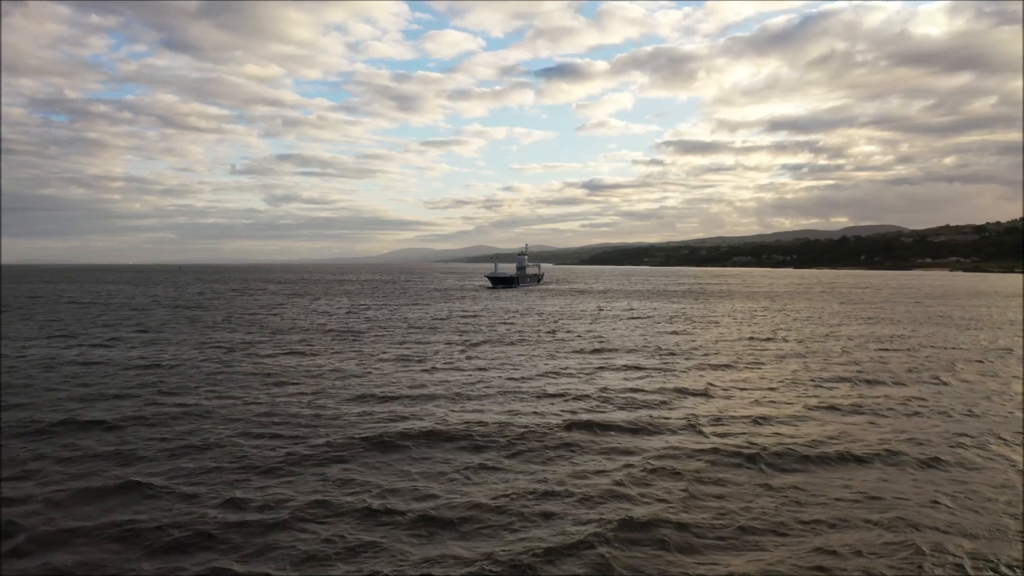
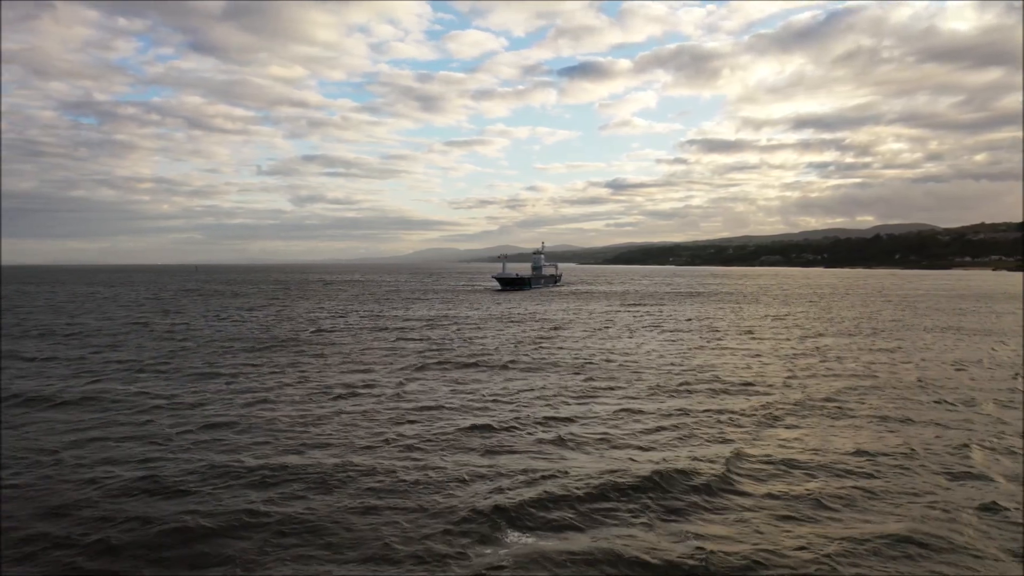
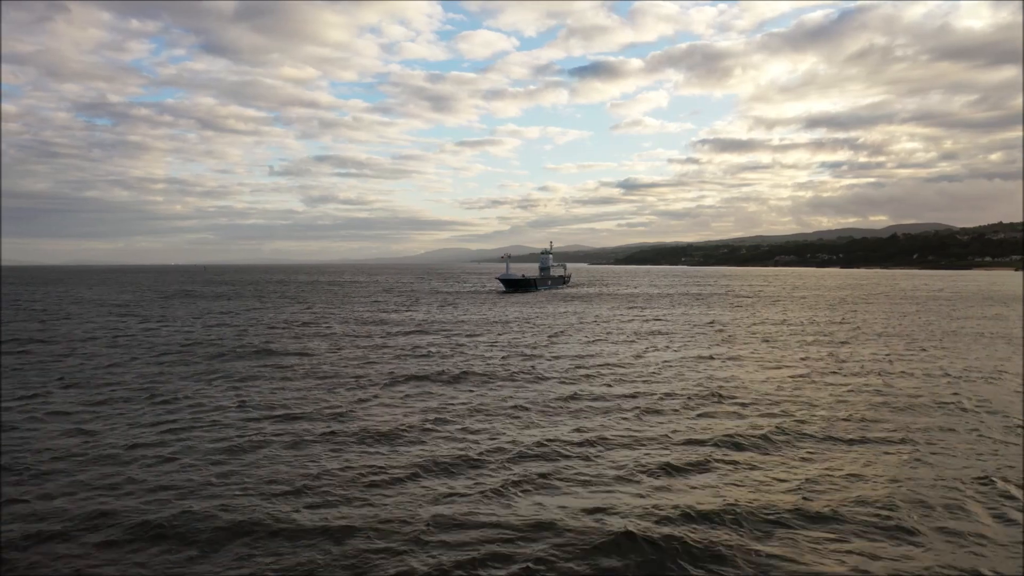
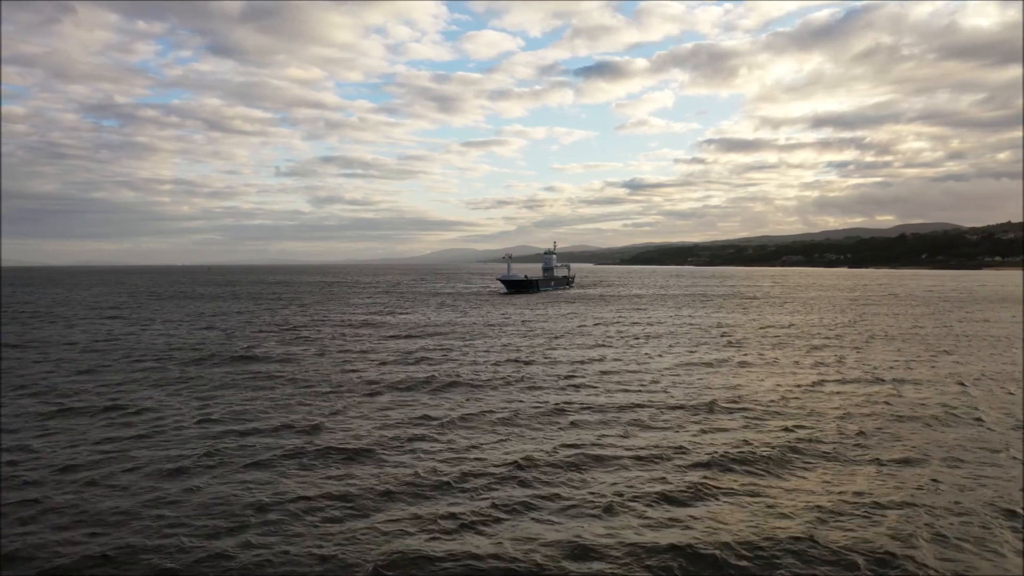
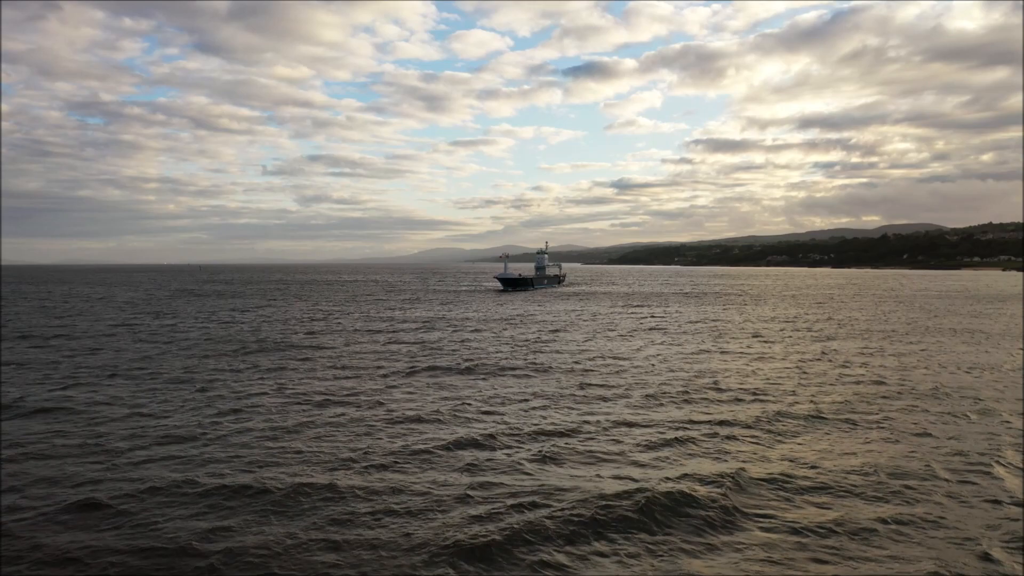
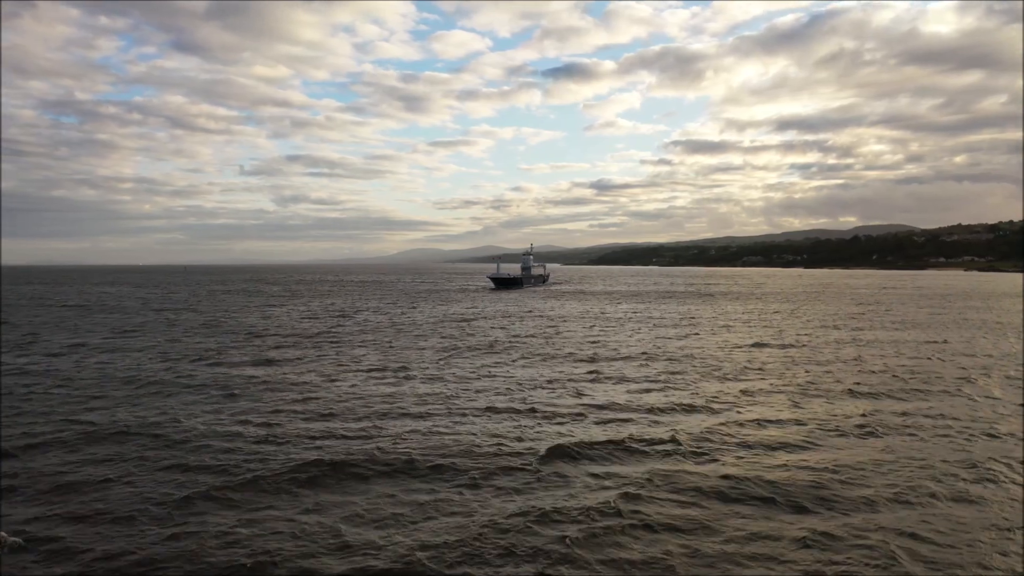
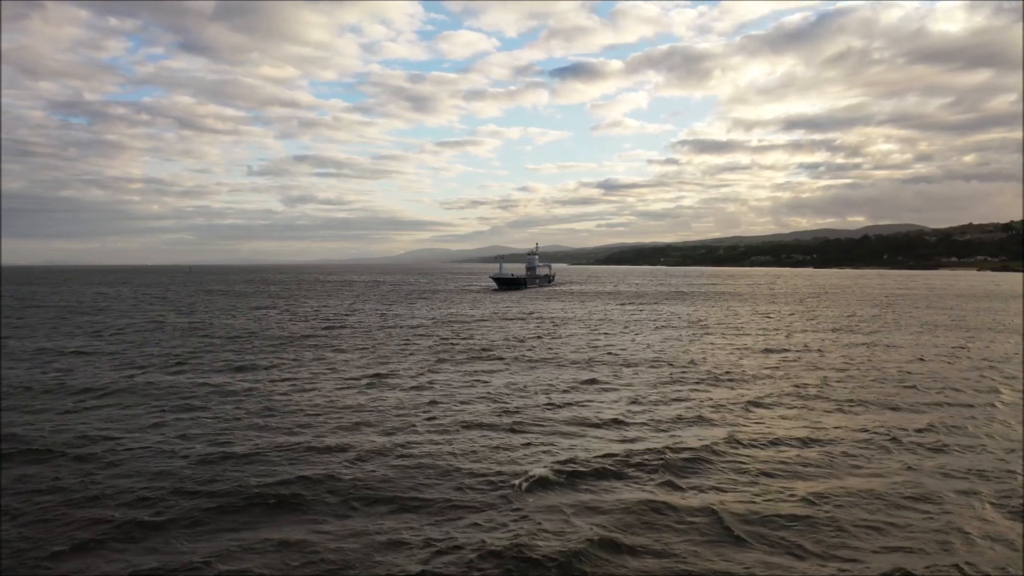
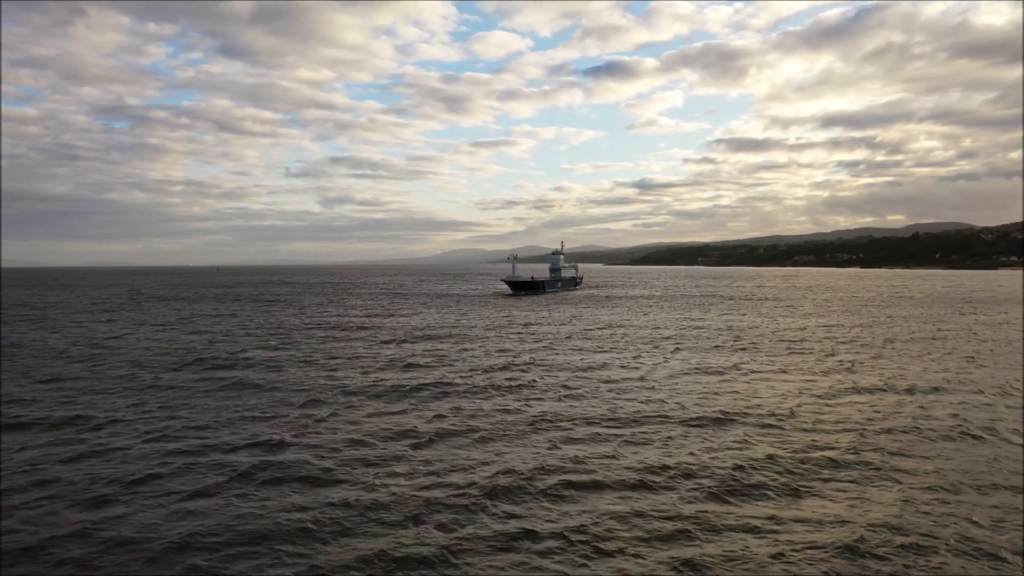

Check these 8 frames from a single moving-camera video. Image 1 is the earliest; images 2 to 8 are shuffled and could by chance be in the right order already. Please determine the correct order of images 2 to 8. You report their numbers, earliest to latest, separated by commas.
6, 7, 2, 5, 3, 4, 8
